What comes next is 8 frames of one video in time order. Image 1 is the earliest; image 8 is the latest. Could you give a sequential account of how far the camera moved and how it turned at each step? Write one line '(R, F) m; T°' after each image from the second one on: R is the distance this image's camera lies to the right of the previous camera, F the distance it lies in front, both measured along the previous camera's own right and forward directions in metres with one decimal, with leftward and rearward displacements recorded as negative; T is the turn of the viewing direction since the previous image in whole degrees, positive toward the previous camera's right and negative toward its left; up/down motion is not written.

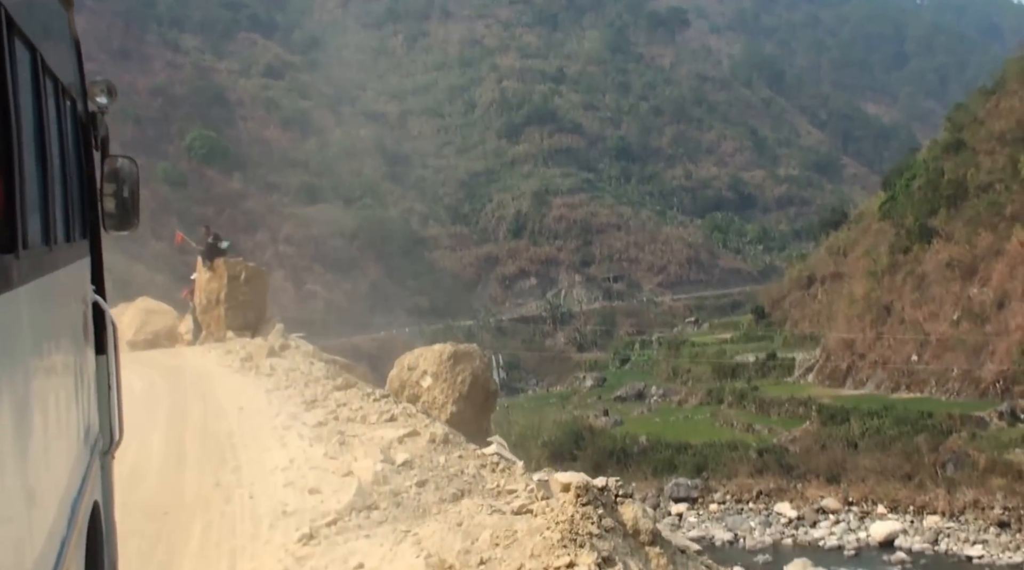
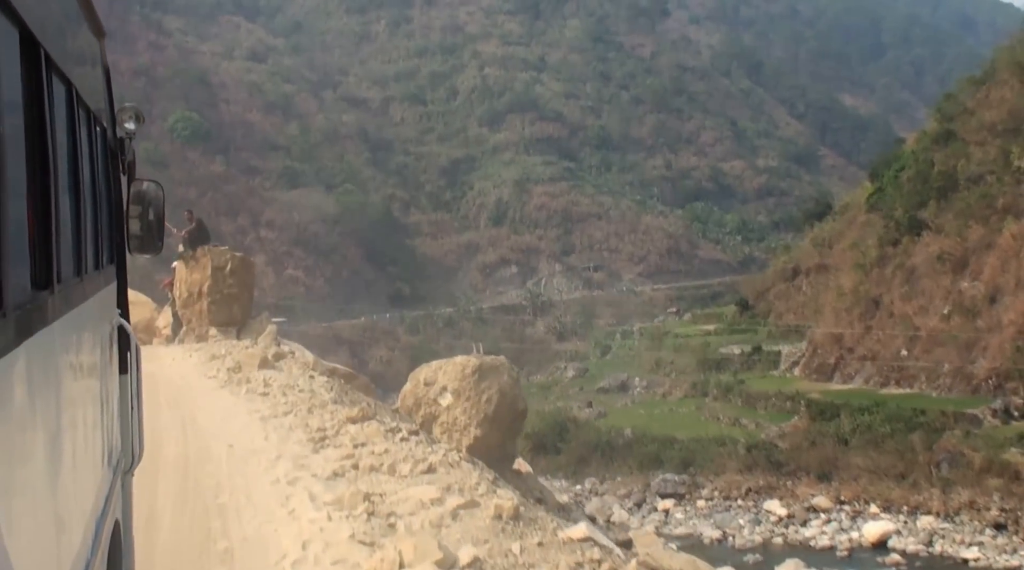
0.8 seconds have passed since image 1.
(-0.1, +0.5) m; +1°
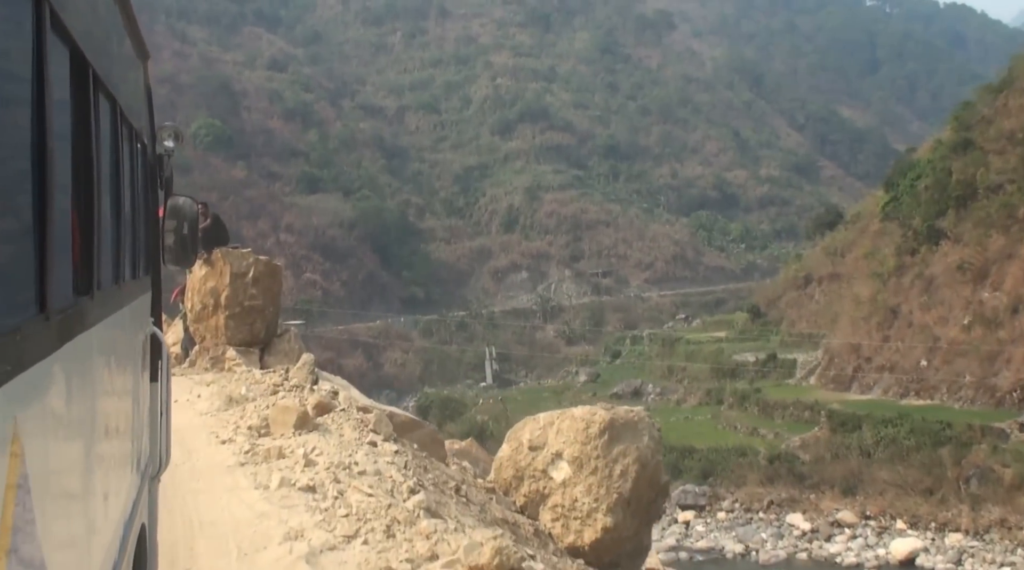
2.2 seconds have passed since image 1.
(-0.3, +0.2) m; 0°
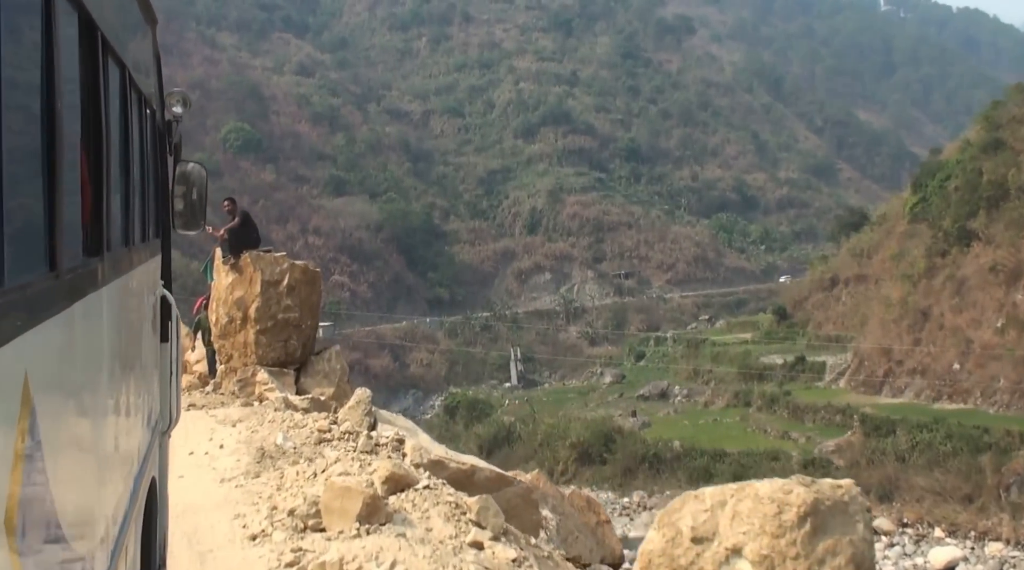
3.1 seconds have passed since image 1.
(-0.3, +0.1) m; -1°
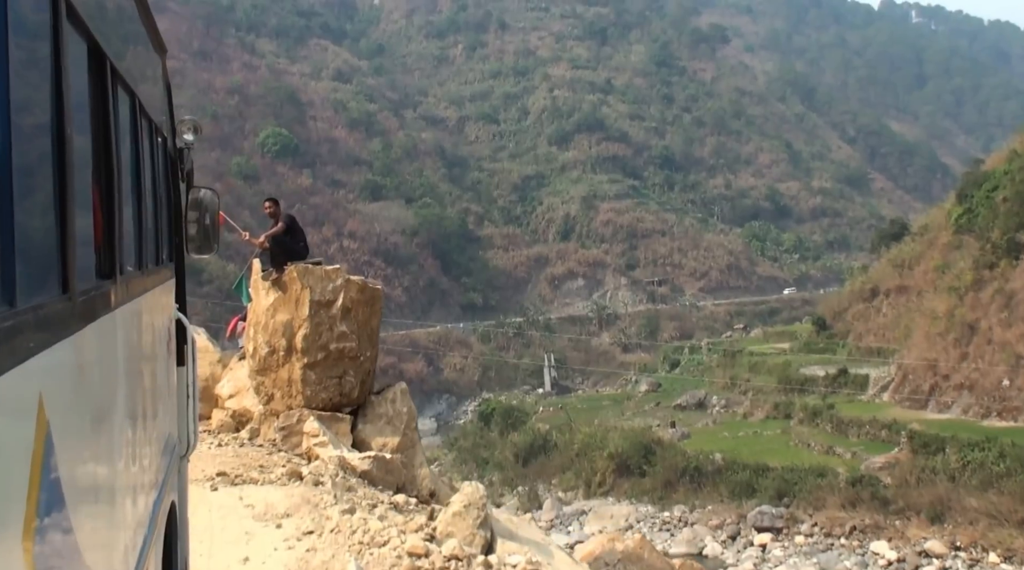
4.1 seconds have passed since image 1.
(-0.3, +0.4) m; -1°
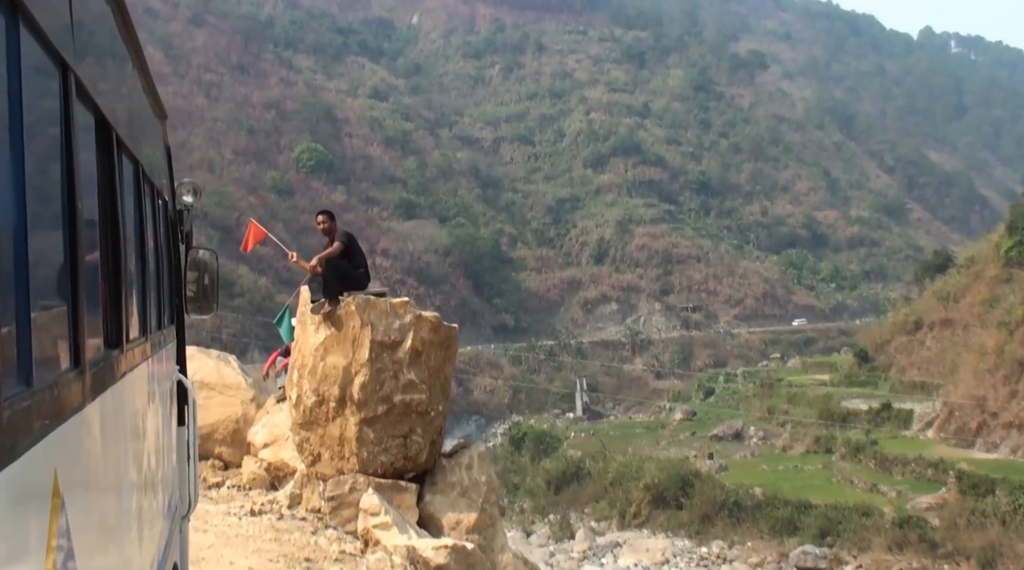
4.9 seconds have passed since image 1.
(-0.3, +0.6) m; -1°
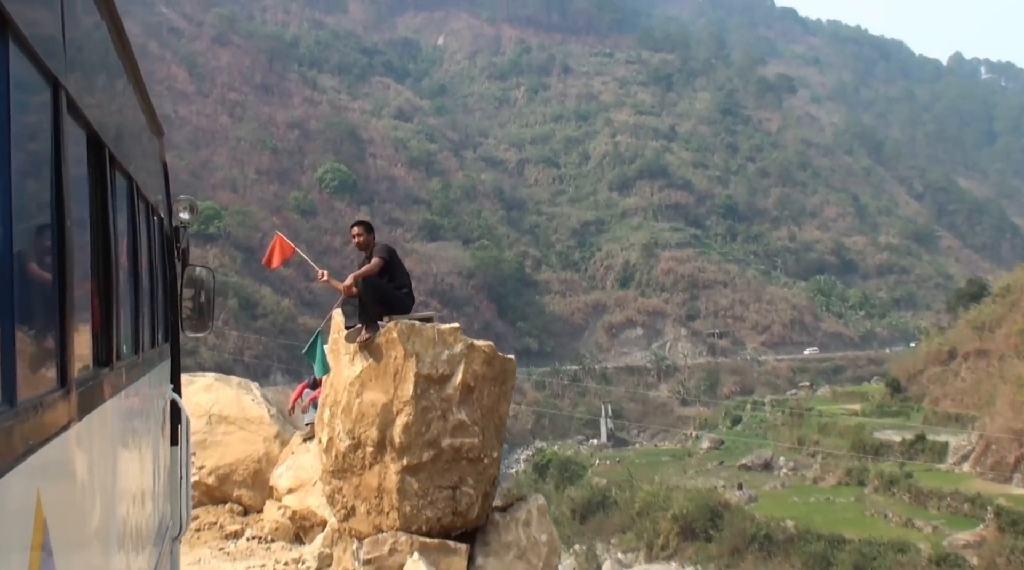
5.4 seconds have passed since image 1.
(-0.2, +0.8) m; -1°
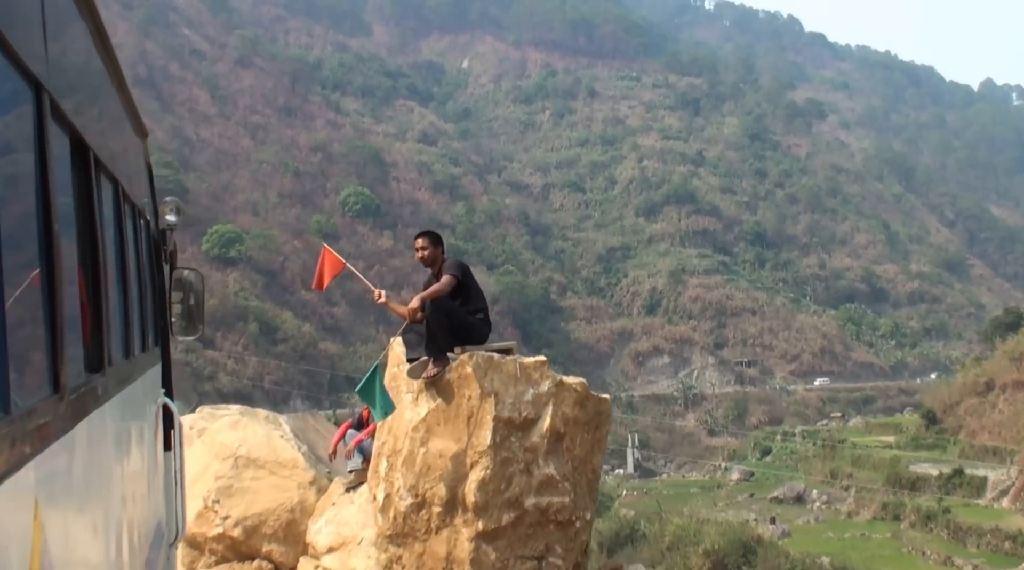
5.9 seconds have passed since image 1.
(-0.3, +1.0) m; -1°
